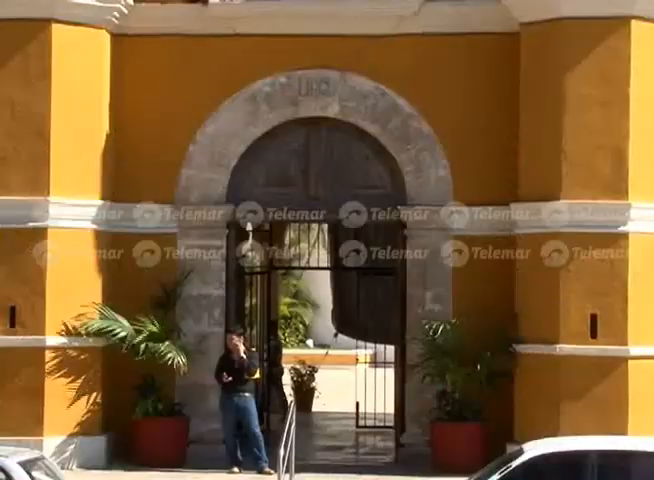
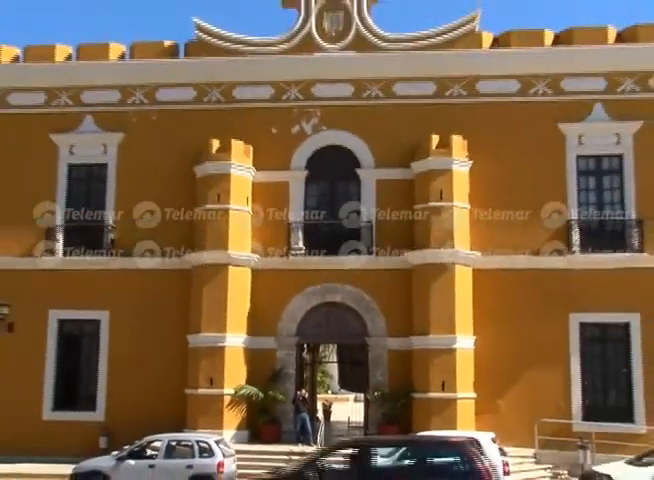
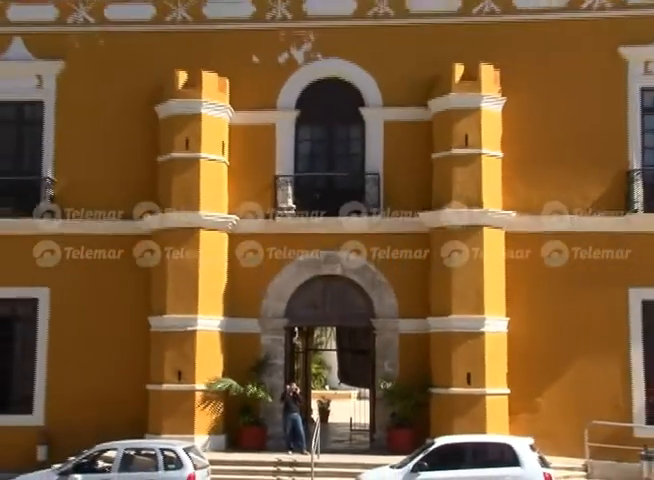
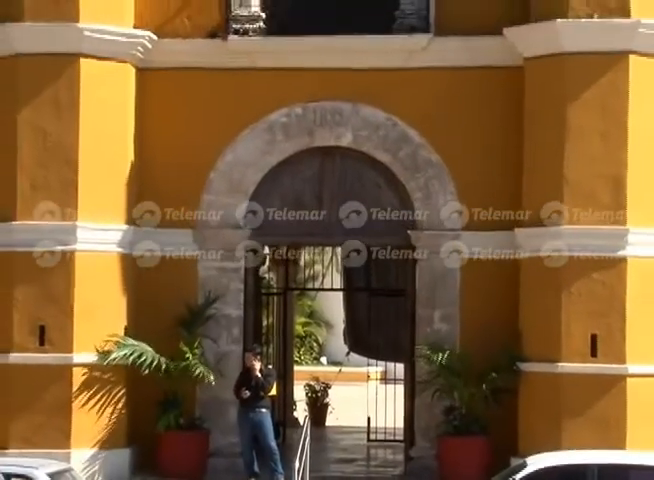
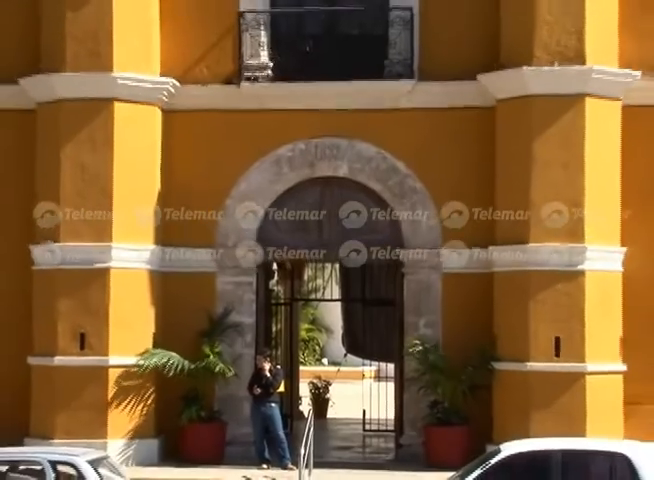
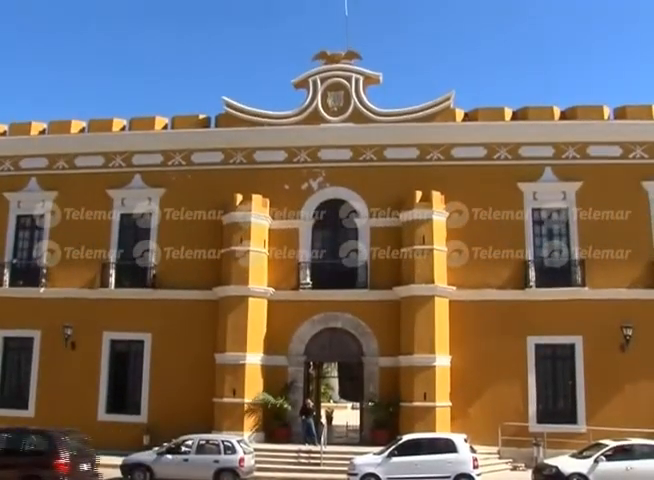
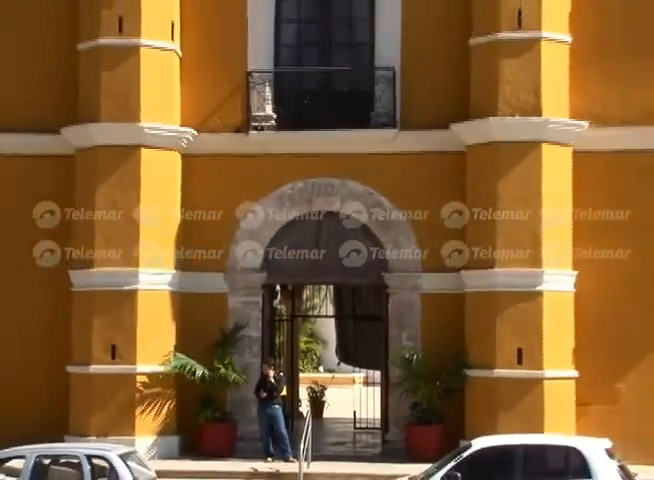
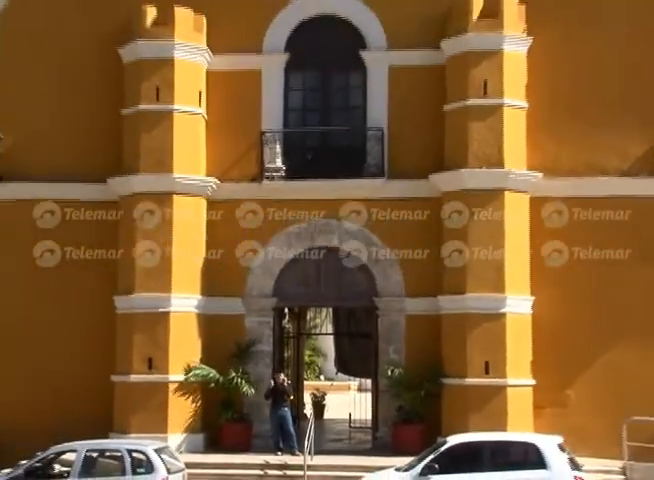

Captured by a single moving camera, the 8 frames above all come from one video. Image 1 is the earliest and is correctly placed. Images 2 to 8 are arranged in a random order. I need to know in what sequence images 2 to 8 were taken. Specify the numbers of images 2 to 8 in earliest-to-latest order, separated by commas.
4, 5, 7, 8, 3, 2, 6
